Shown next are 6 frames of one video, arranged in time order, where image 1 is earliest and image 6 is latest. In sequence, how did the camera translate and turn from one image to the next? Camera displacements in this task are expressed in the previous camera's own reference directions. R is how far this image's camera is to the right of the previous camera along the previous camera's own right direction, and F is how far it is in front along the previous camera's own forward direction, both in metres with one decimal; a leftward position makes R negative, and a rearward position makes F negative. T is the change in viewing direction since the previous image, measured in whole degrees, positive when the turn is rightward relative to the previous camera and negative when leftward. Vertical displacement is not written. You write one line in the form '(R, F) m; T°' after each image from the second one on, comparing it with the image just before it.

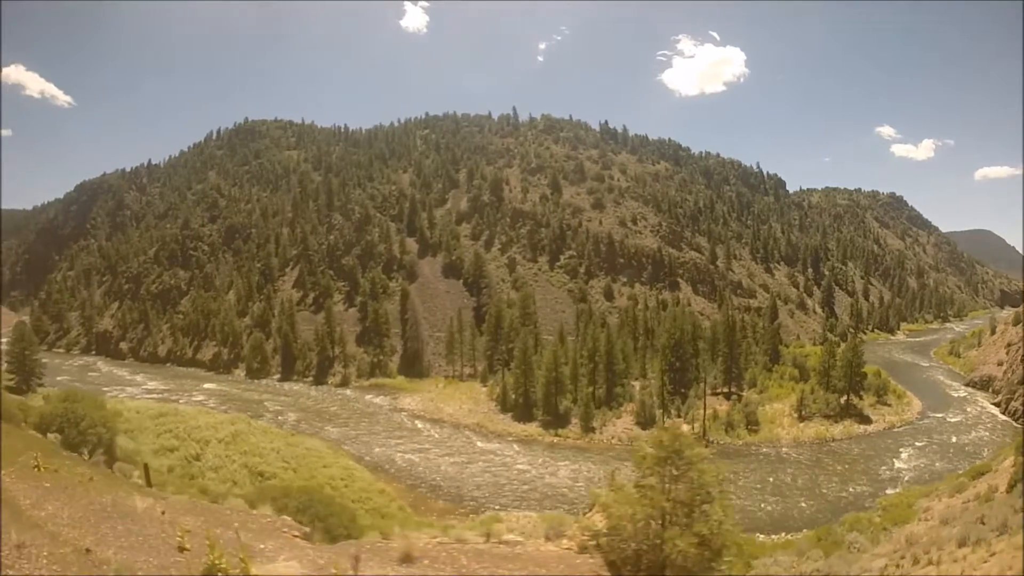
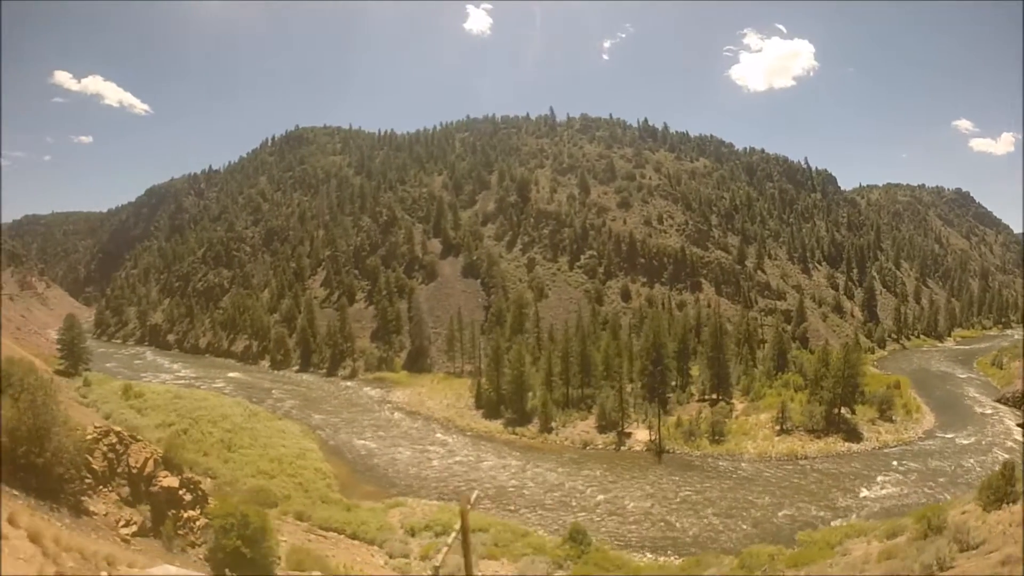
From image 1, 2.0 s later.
(+9.3, -0.2) m; -8°
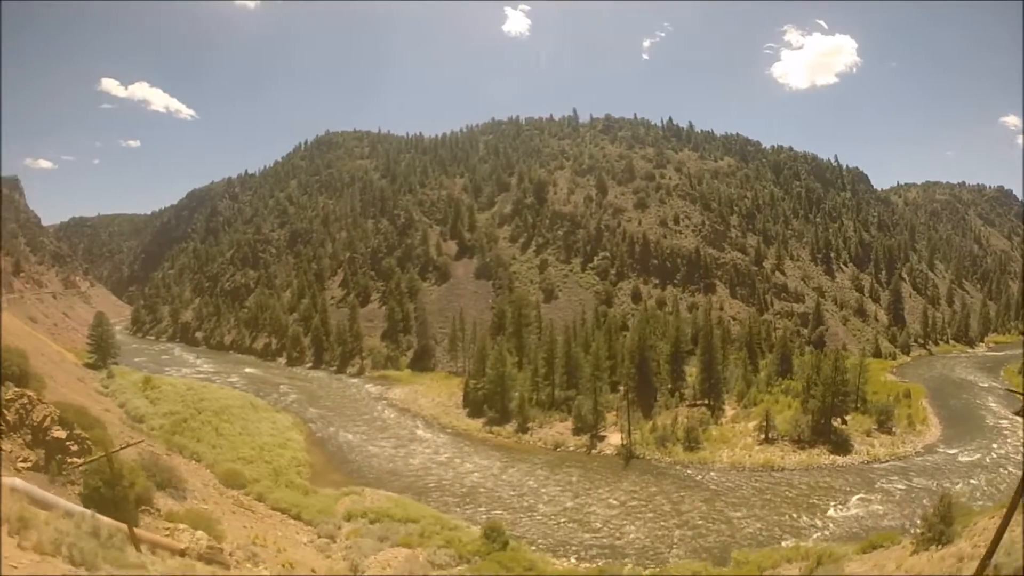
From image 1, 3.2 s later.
(+5.5, -0.4) m; -5°
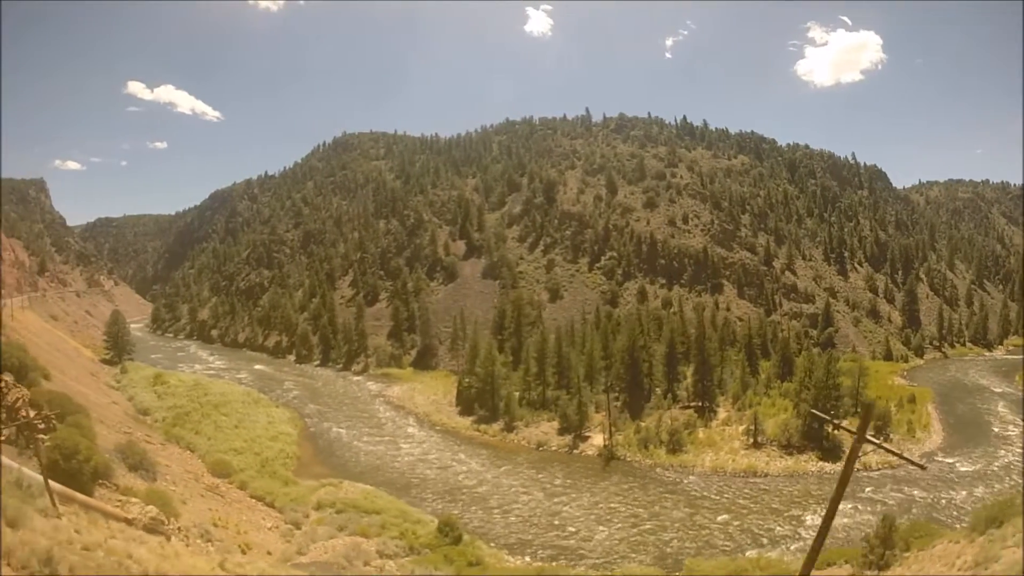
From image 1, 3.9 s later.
(+3.2, -0.3) m; -3°
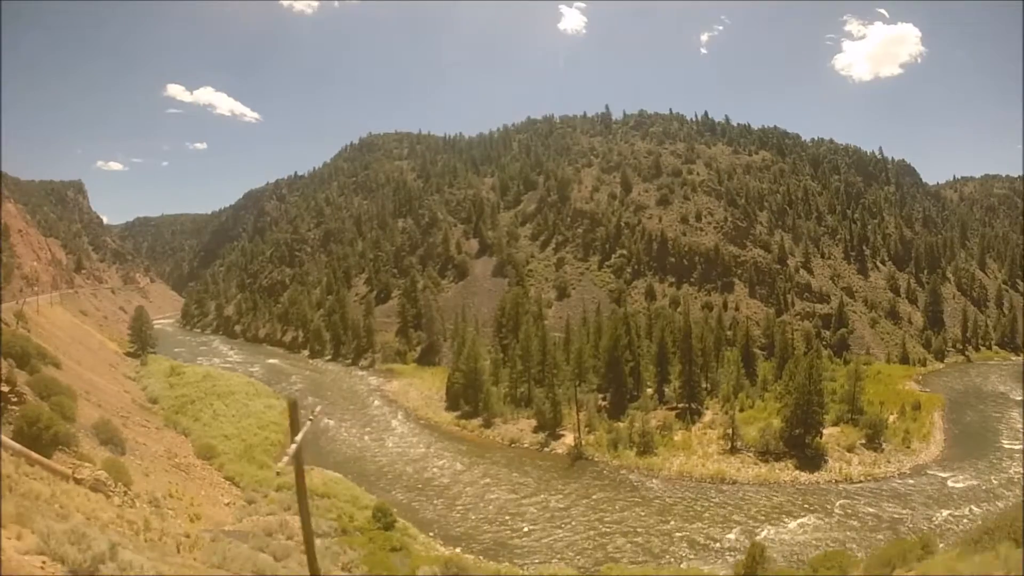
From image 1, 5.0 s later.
(+5.1, -0.3) m; -4°
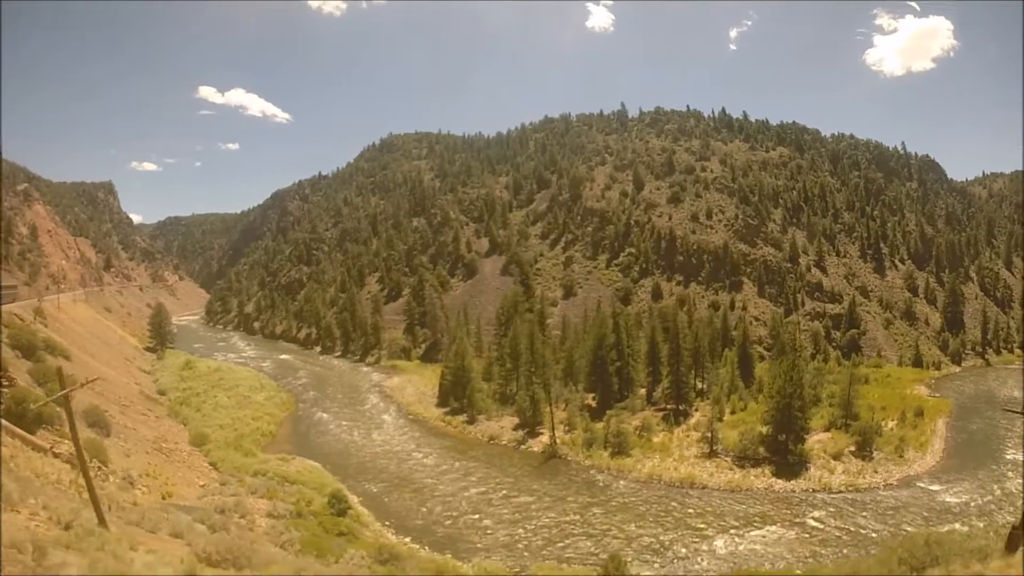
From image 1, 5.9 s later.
(+4.1, -0.3) m; -4°
